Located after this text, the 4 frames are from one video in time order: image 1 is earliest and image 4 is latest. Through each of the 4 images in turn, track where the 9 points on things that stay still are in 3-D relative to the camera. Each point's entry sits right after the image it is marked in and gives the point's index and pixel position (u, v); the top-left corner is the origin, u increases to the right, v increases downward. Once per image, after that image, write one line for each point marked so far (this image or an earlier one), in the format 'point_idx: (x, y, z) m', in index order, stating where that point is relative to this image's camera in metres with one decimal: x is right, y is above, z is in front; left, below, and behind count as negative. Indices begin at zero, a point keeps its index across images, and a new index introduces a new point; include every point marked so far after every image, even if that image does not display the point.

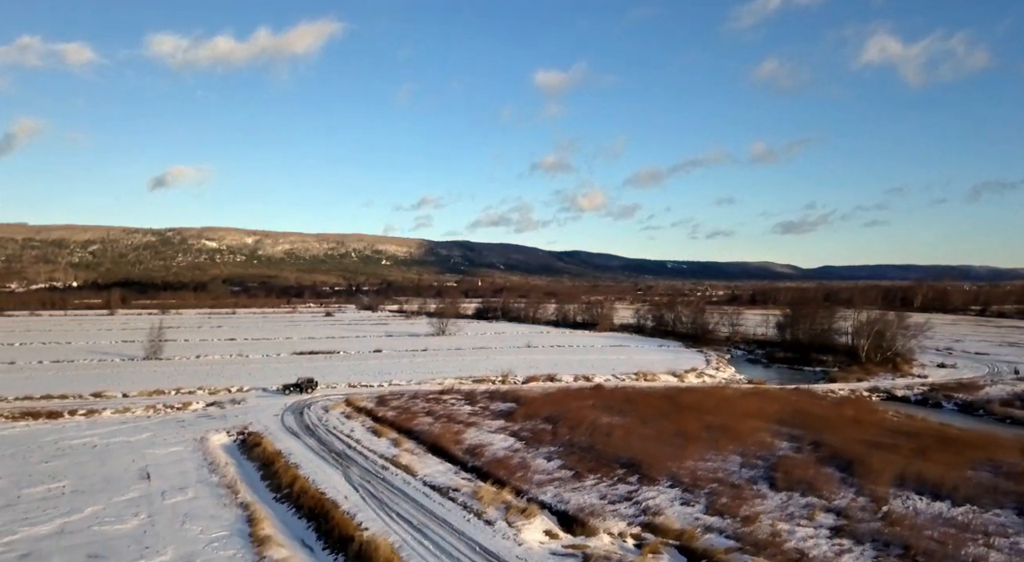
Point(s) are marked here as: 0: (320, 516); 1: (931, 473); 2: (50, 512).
0: (-4.8, -5.9, +17.7) m
1: (+11.8, -5.4, +20.2) m
2: (-11.9, -5.9, +18.3) m
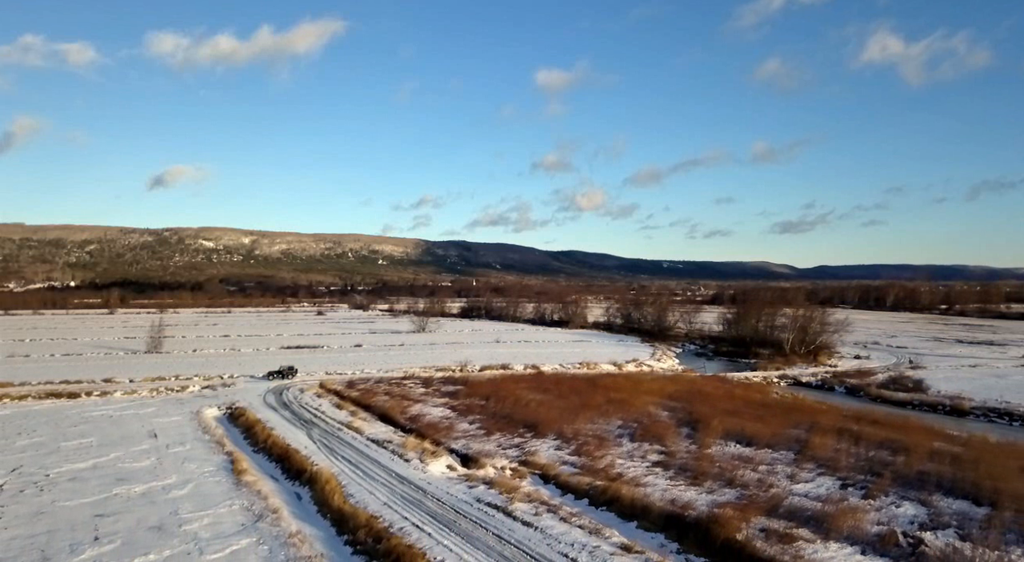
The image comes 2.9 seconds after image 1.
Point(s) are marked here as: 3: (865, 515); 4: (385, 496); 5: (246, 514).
0: (-7.7, -6.0, +23.8) m
1: (+9.0, -5.5, +26.4) m
2: (-14.7, -6.0, +24.4) m
3: (+8.4, -5.5, +16.9) m
4: (-3.5, -5.9, +19.3) m
5: (-6.9, -6.0, +18.2) m
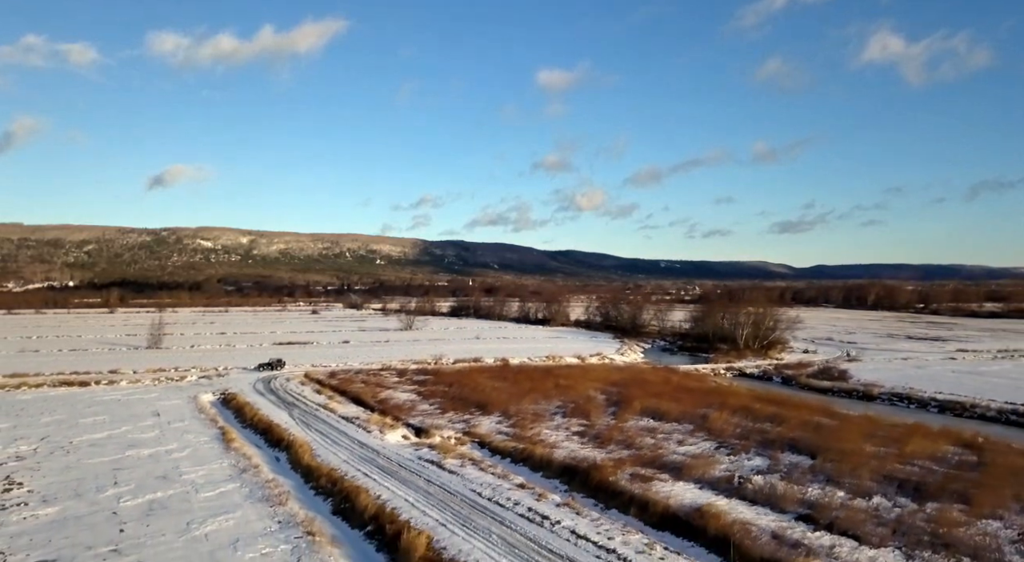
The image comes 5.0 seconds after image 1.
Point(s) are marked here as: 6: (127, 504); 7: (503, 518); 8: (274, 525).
0: (-9.8, -6.0, +28.3) m
1: (+6.8, -5.5, +31.0) m
2: (-16.9, -6.0, +28.9) m
3: (+6.2, -5.6, +21.5) m
4: (-5.6, -5.9, +23.8) m
5: (-9.0, -6.0, +22.8) m
6: (-10.3, -5.9, +18.8) m
7: (-0.2, -5.7, +17.0) m
8: (-5.8, -5.9, +17.2) m
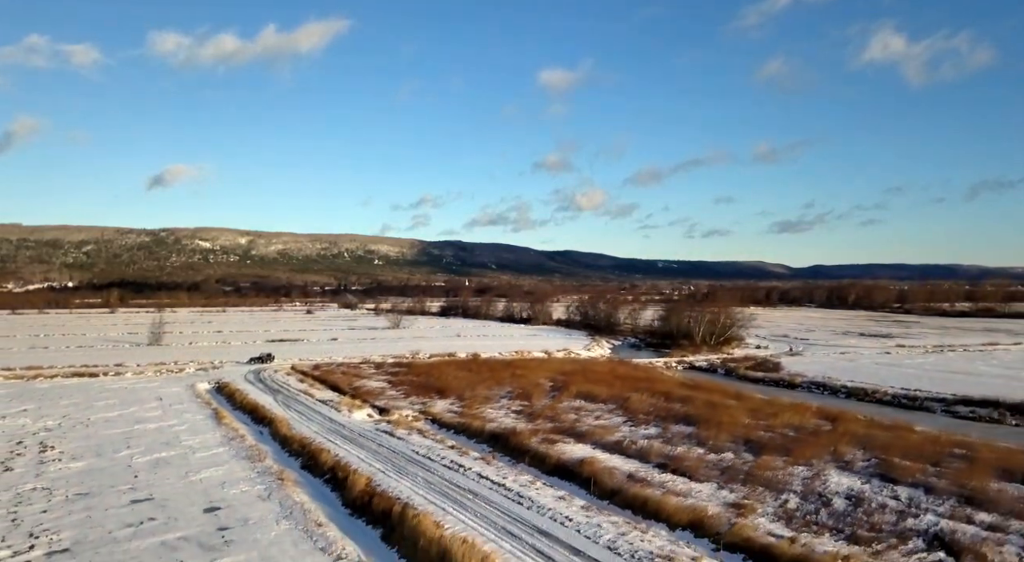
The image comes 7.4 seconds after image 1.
0: (-12.2, -6.1, +33.3) m
1: (+4.5, -5.6, +35.9) m
2: (-19.2, -6.2, +33.8) m
3: (+3.9, -5.7, +26.4) m
4: (-7.9, -6.0, +28.7) m
5: (-11.3, -6.1, +27.7) m
6: (-12.6, -6.0, +23.8) m
7: (-2.6, -5.8, +21.9) m
8: (-8.2, -6.1, +22.2) m
